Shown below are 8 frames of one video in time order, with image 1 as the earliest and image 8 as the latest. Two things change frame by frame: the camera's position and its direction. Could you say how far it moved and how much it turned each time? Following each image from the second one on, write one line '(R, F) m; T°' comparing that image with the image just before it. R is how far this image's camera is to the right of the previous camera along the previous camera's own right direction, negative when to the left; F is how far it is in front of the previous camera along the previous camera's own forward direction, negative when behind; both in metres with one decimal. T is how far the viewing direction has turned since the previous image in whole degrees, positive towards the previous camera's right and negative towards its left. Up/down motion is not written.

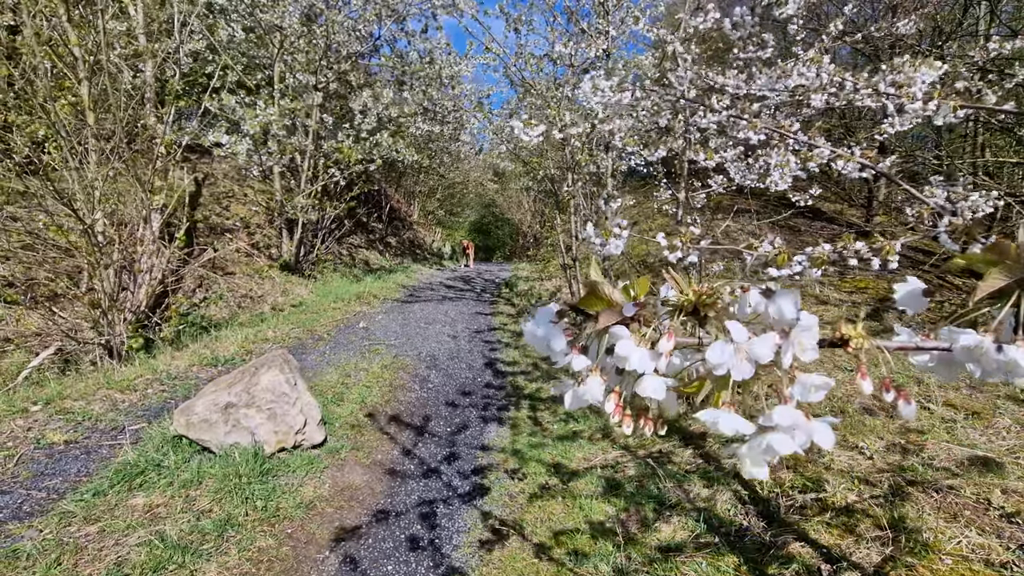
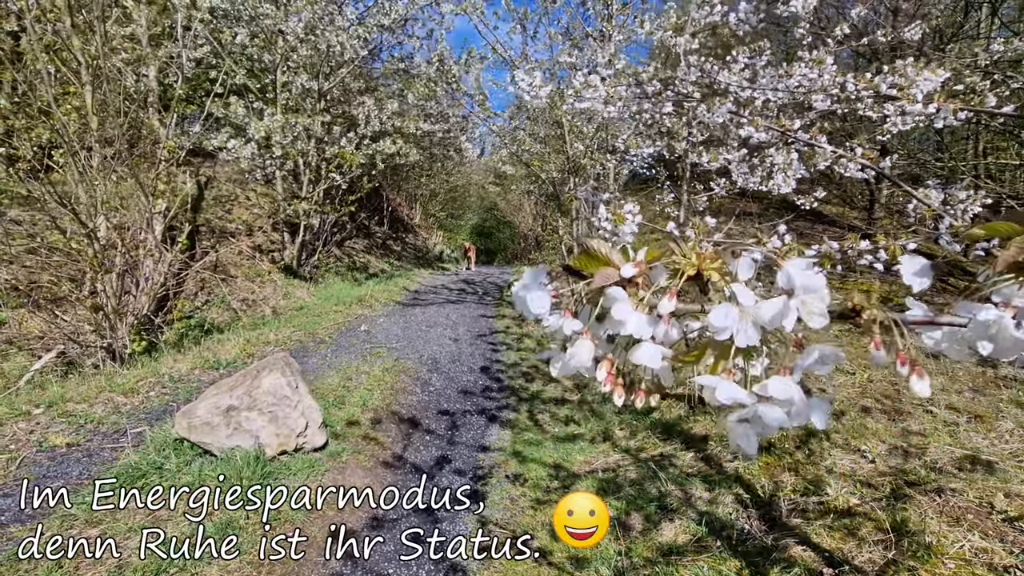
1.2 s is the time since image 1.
(0.0, 0.0) m; 0°
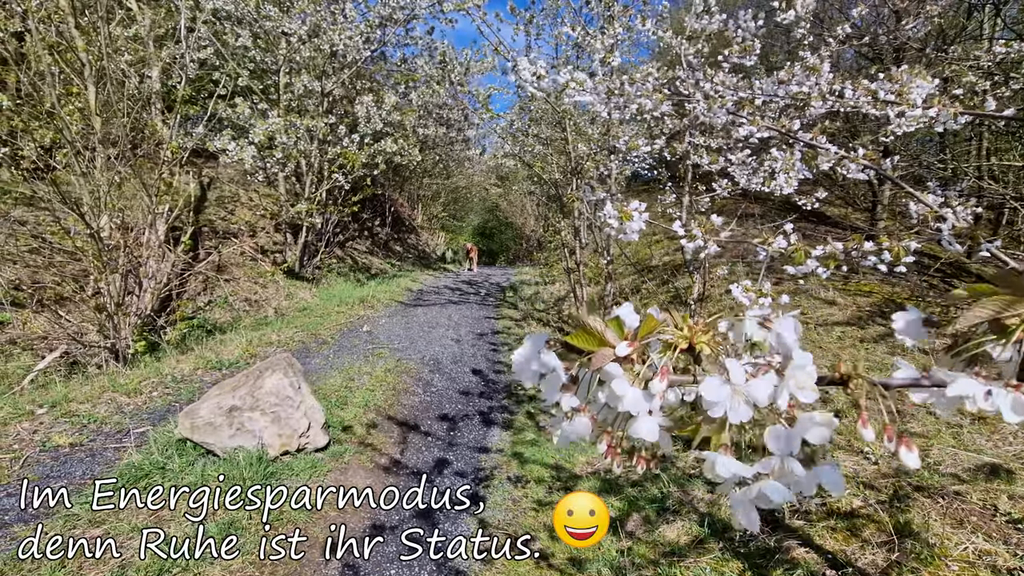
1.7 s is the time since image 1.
(0.0, 0.0) m; 0°
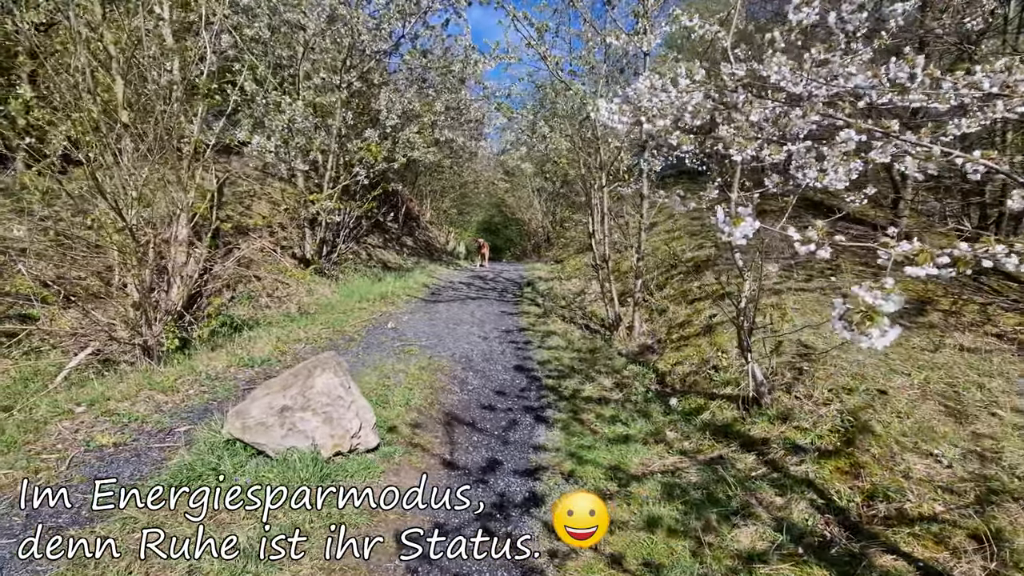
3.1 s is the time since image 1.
(-0.4, +0.1) m; 0°
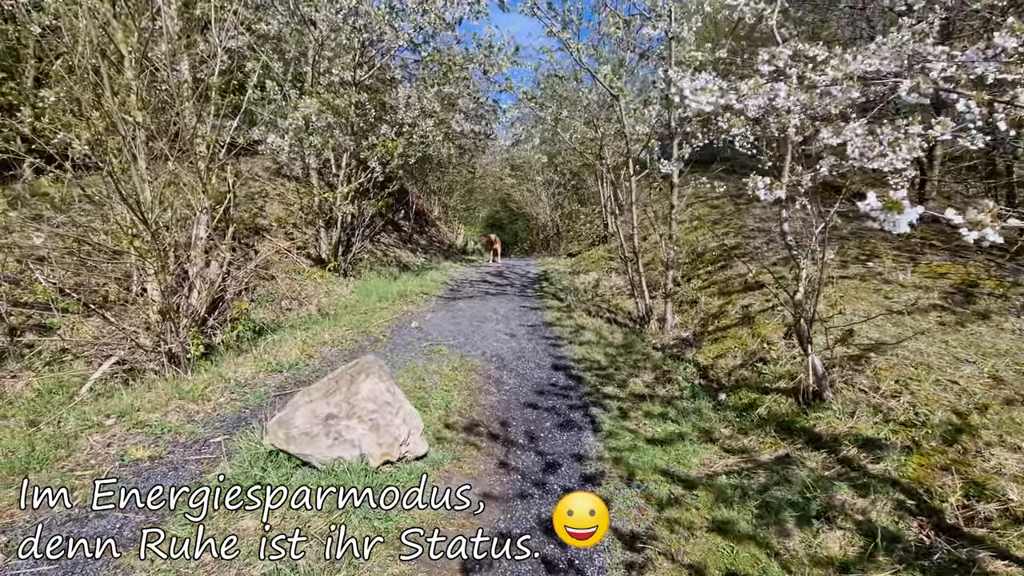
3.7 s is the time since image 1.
(-0.3, +0.2) m; 0°
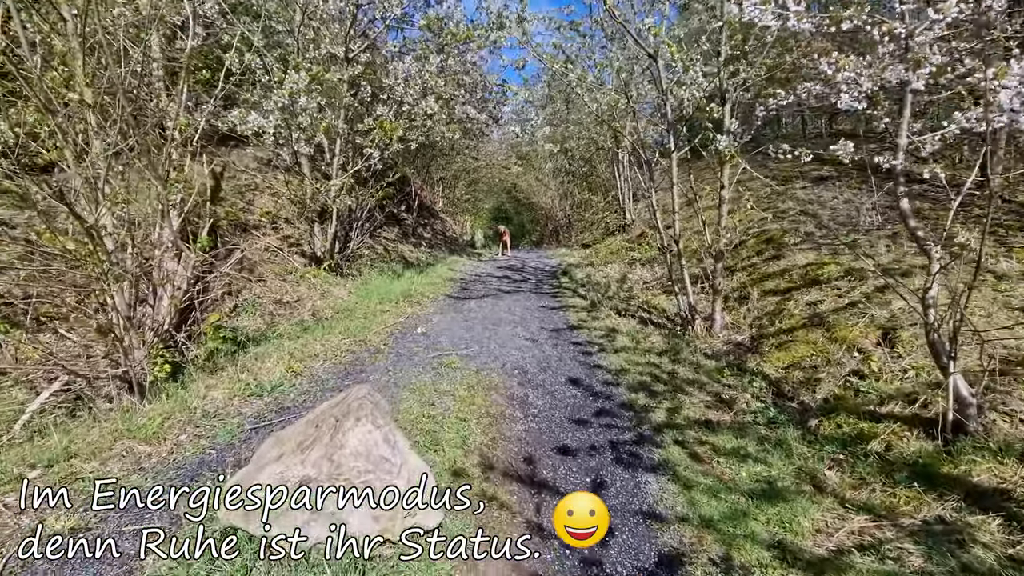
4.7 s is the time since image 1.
(-0.2, +0.9) m; -1°
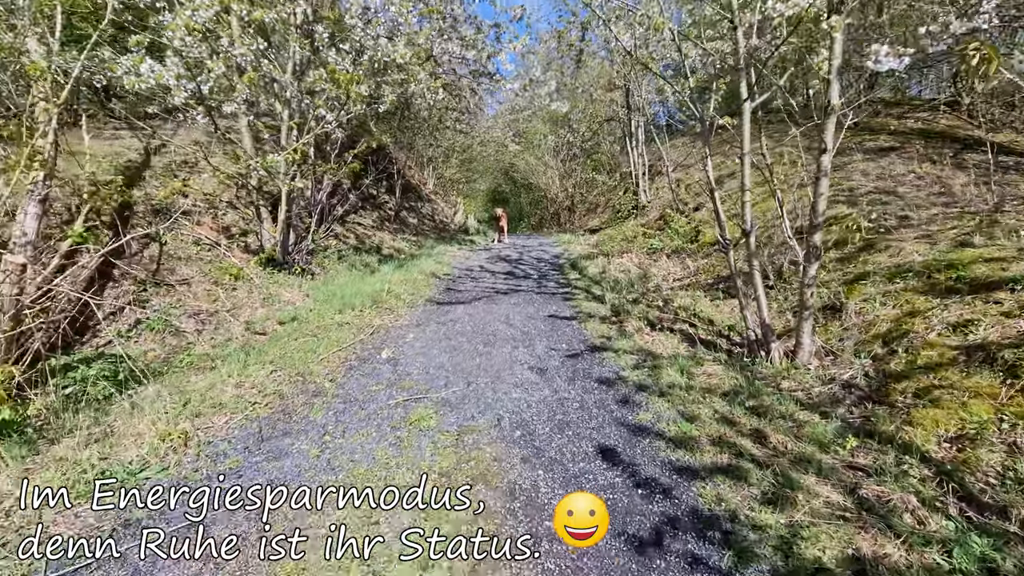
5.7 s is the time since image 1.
(0.0, +1.7) m; 0°
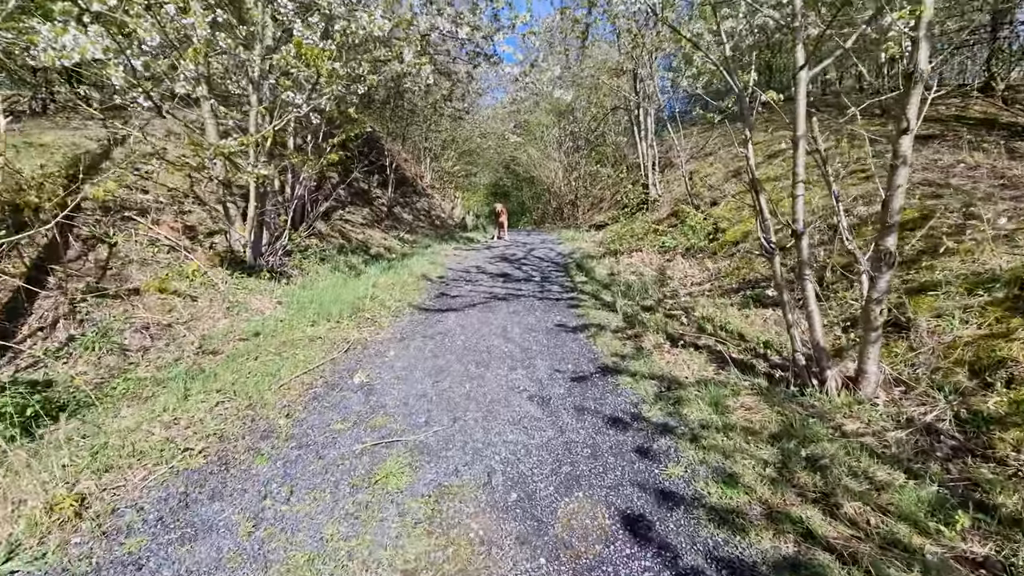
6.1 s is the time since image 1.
(0.0, +0.7) m; 0°
